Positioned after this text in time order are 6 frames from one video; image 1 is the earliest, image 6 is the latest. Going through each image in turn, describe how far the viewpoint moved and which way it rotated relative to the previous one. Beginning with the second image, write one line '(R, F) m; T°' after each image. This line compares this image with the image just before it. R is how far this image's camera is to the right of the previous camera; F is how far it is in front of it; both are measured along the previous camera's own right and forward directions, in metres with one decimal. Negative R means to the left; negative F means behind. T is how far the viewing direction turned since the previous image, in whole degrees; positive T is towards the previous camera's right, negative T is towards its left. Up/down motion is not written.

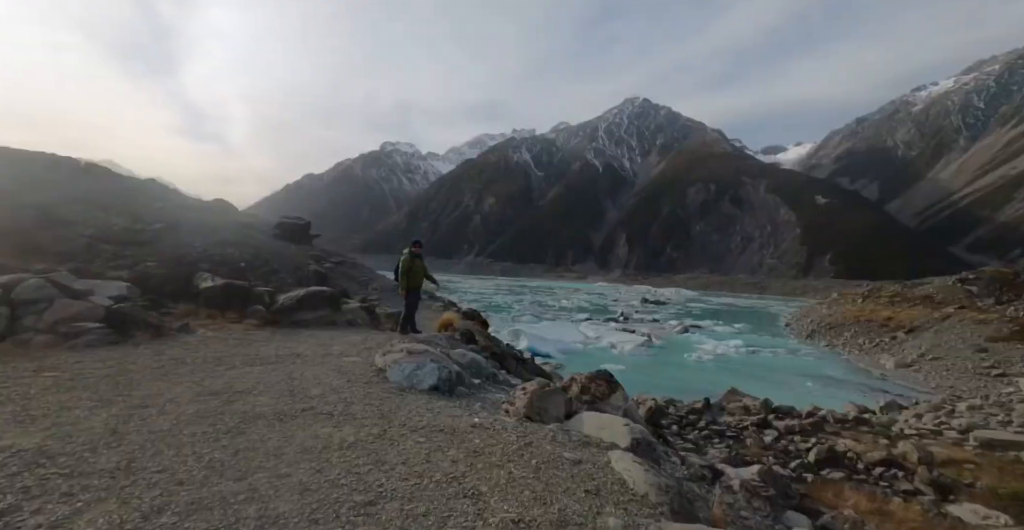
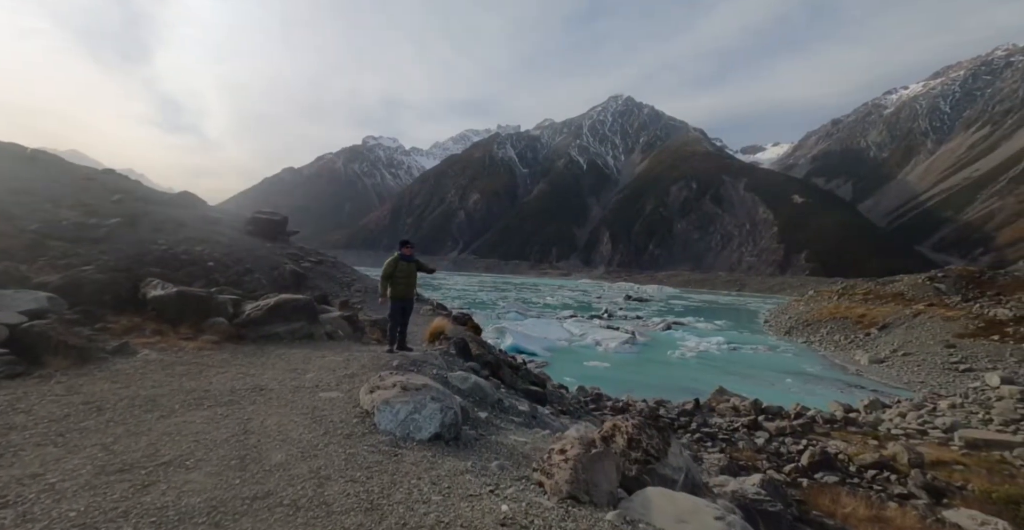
(-0.1, +0.5) m; +2°
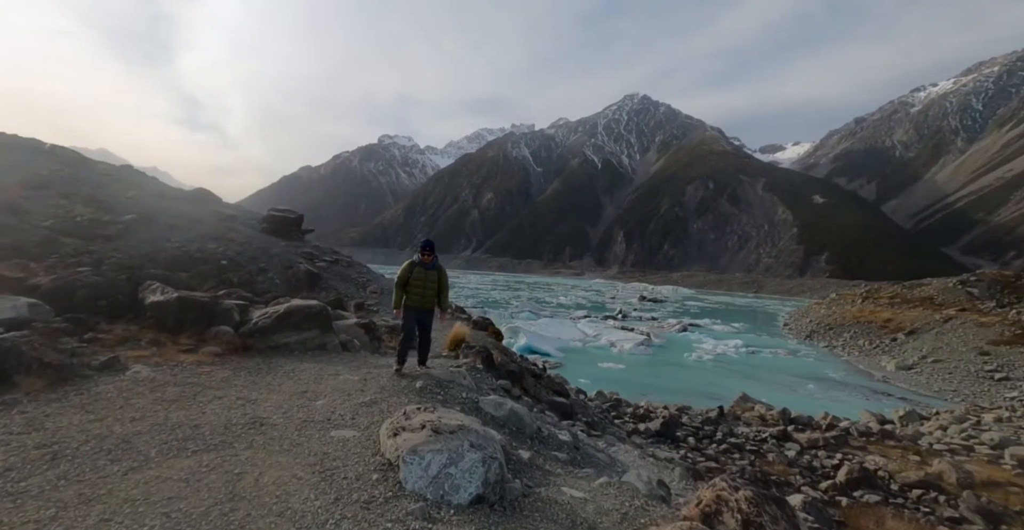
(-0.1, +0.4) m; -2°
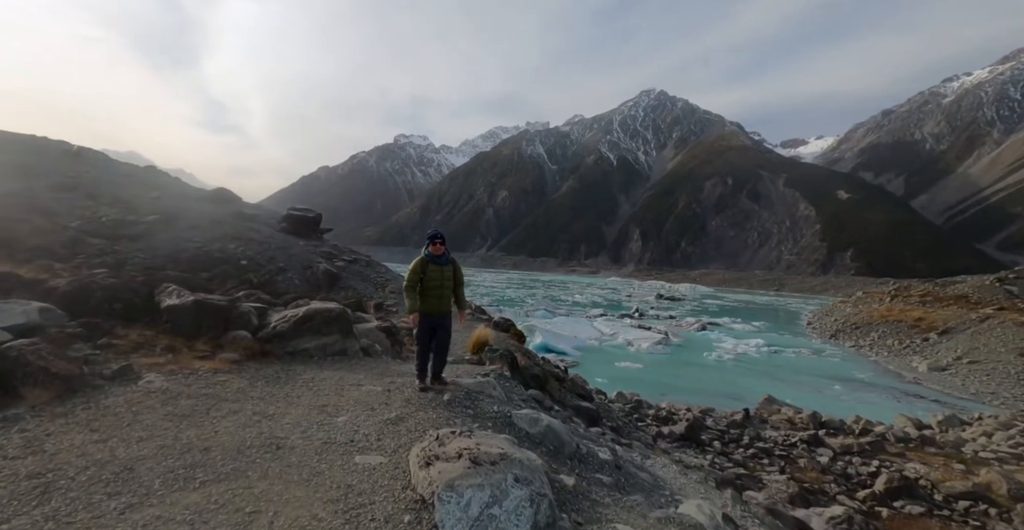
(-0.1, +0.2) m; -2°
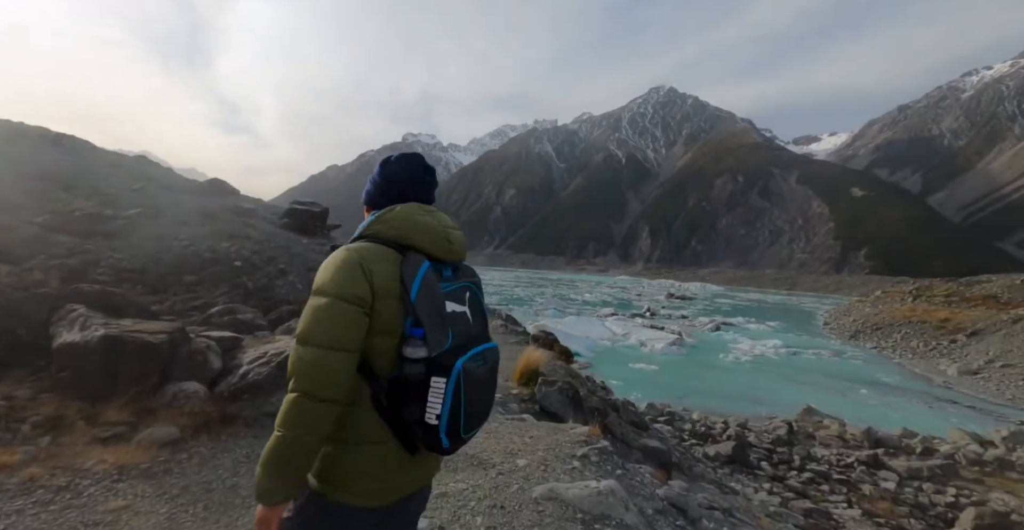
(-0.4, +1.1) m; -1°
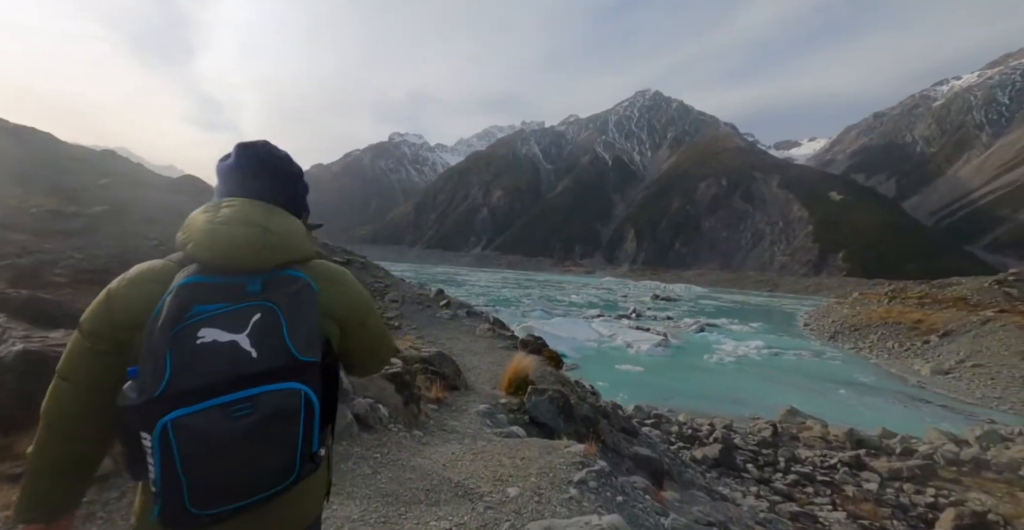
(0.0, +0.1) m; +2°
